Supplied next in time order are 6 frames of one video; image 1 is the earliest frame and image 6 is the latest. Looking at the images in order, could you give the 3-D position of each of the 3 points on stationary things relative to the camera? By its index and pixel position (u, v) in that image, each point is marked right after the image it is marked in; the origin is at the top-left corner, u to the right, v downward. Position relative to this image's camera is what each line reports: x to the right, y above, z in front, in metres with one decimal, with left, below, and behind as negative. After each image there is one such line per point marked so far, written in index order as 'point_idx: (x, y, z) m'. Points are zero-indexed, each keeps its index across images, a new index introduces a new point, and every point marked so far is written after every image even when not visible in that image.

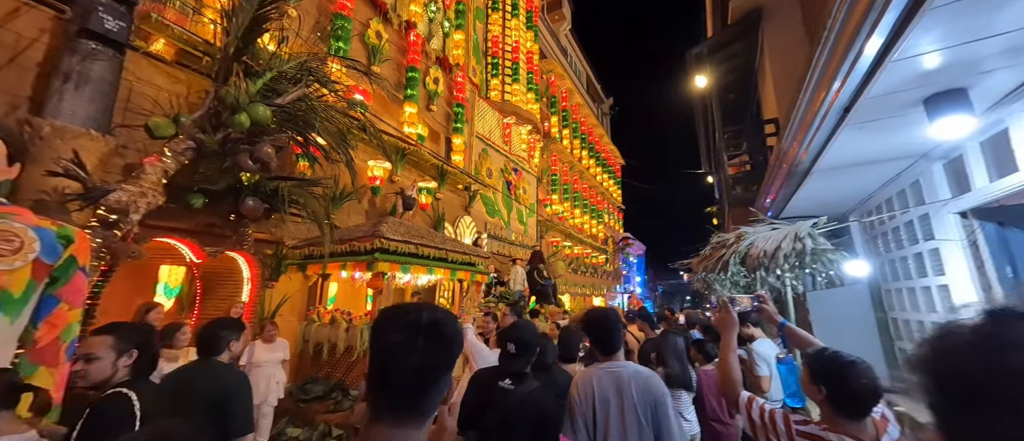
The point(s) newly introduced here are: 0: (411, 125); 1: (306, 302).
0: (-2.6, +2.4, +9.0) m
1: (-4.2, -1.6, +7.2) m
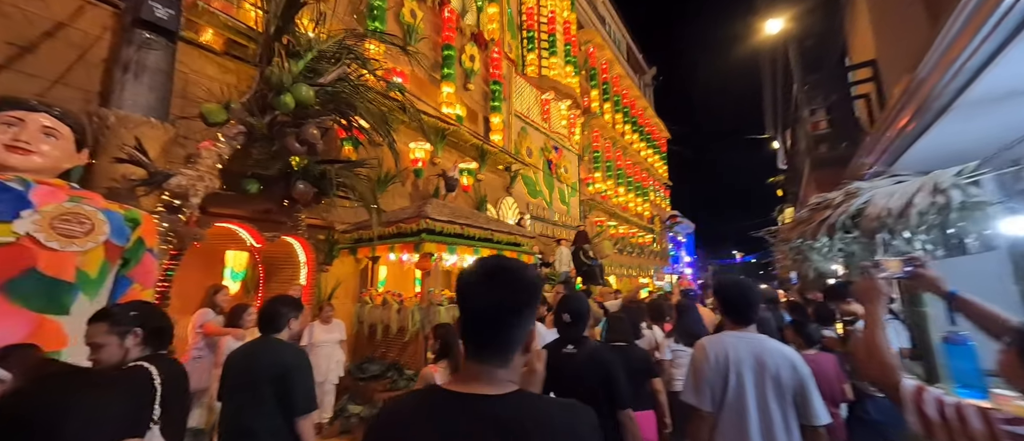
0: (-1.6, +2.9, +8.8) m
1: (-3.2, -1.3, +7.4) m
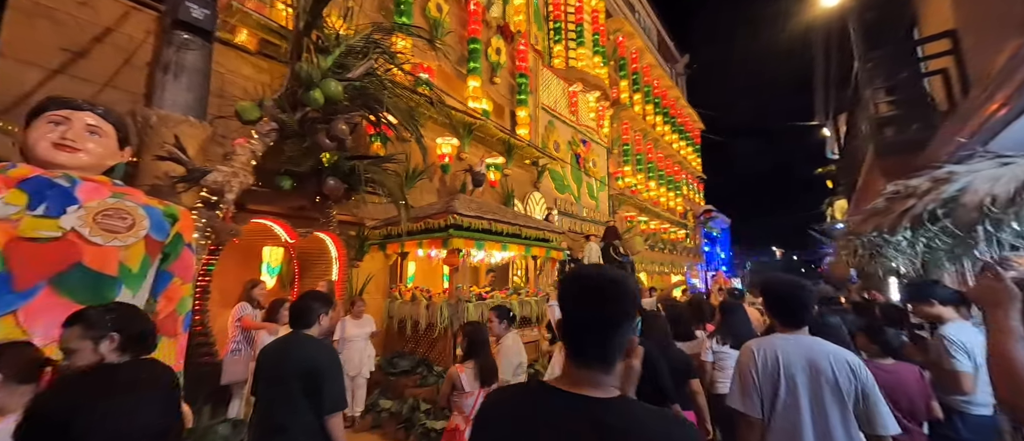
0: (-0.9, +3.0, +8.7) m
1: (-2.6, -1.2, +7.4) m
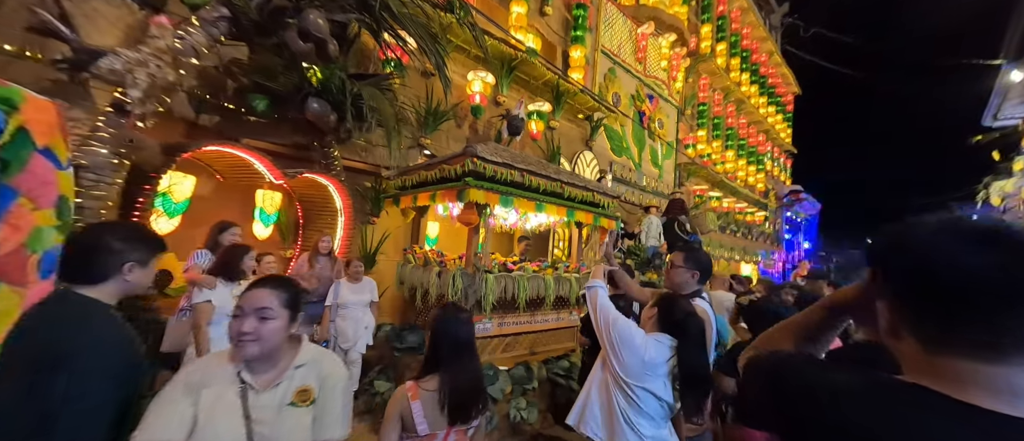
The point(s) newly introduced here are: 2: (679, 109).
0: (+0.2, +3.8, +7.2) m
1: (-1.9, -0.3, +6.4) m
2: (+6.3, +4.2, +13.4) m
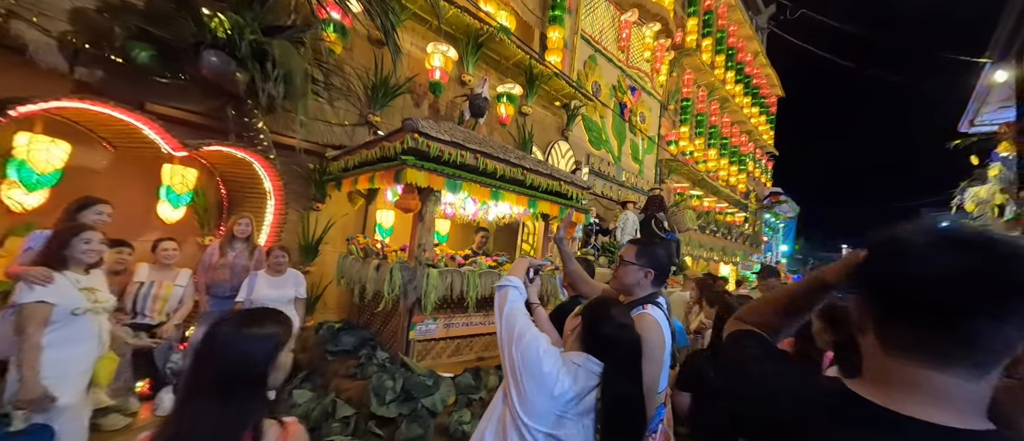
0: (-0.4, +4.0, +6.6) m
1: (-2.6, -0.1, +5.8) m
2: (+5.5, +4.3, +13.0) m
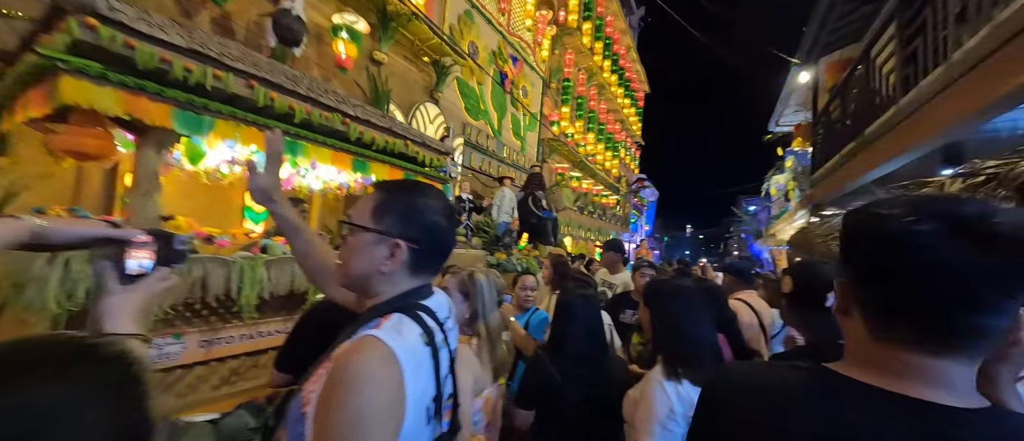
0: (-2.7, +4.4, +4.8) m
1: (-4.6, +0.2, +3.6) m
2: (+1.2, +5.0, +12.7) m
